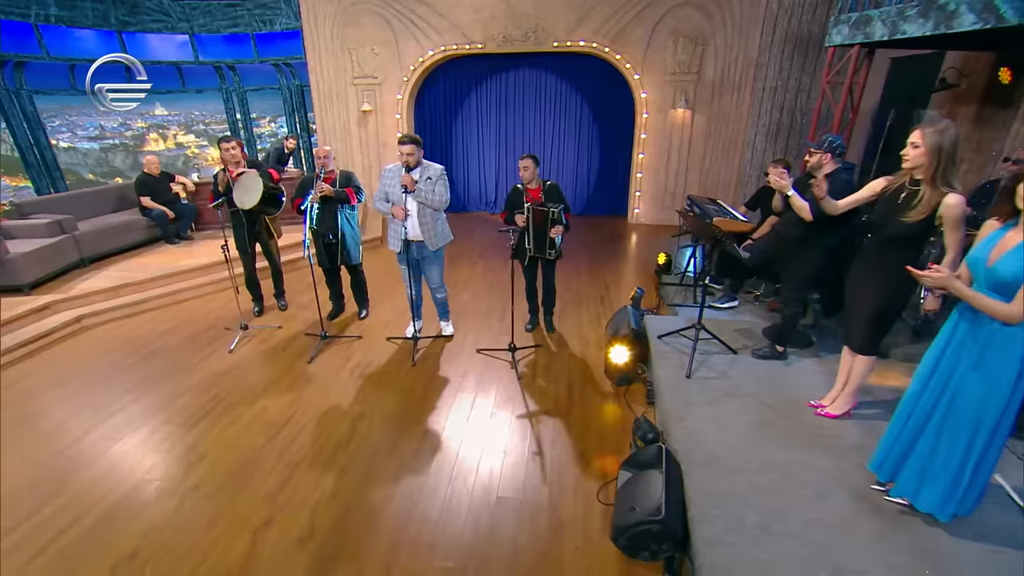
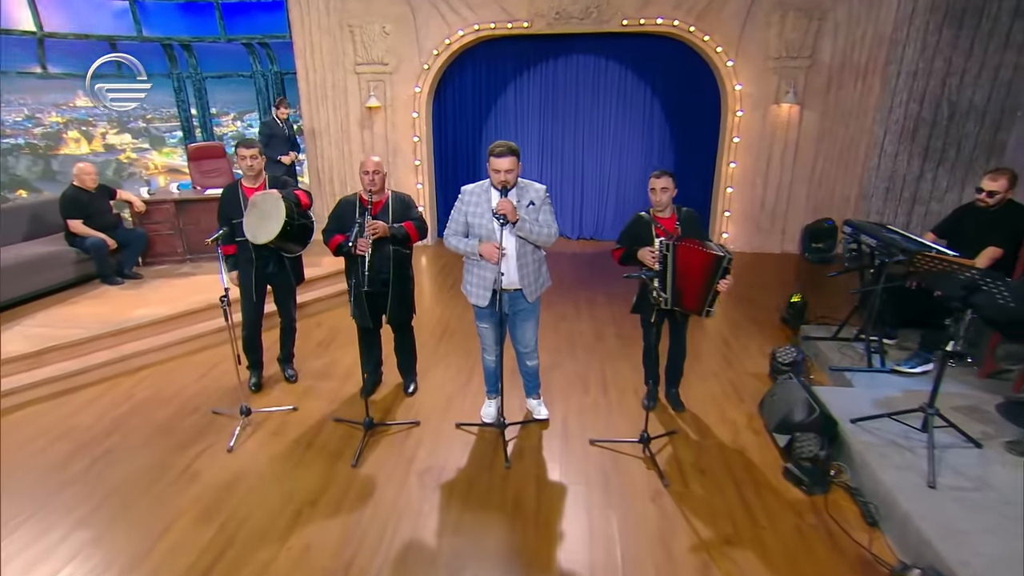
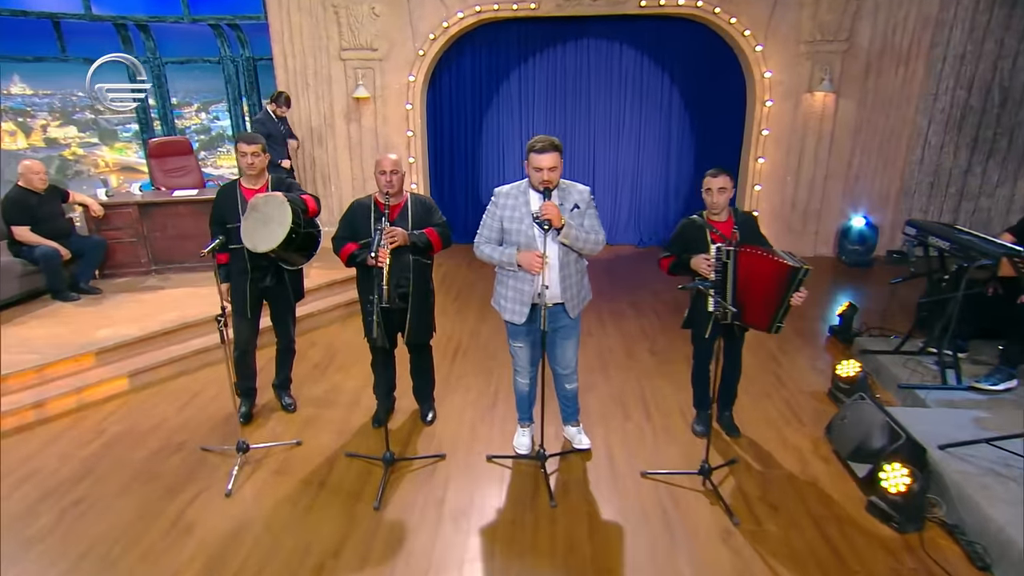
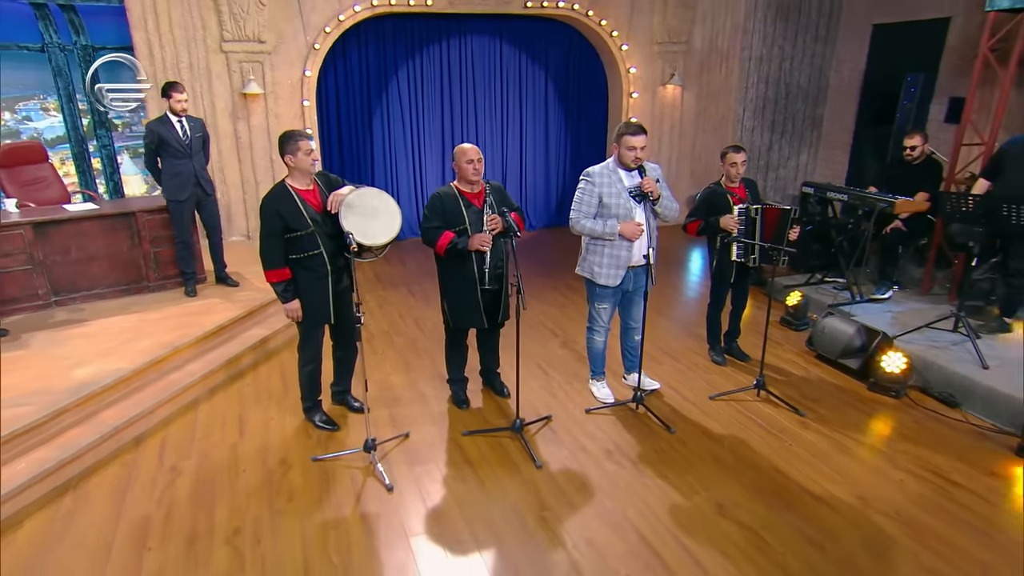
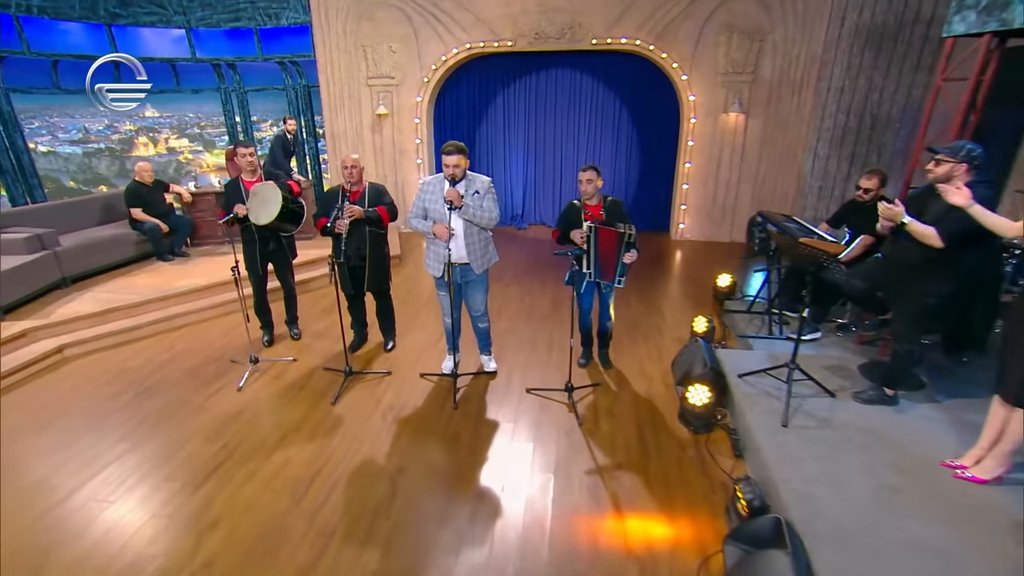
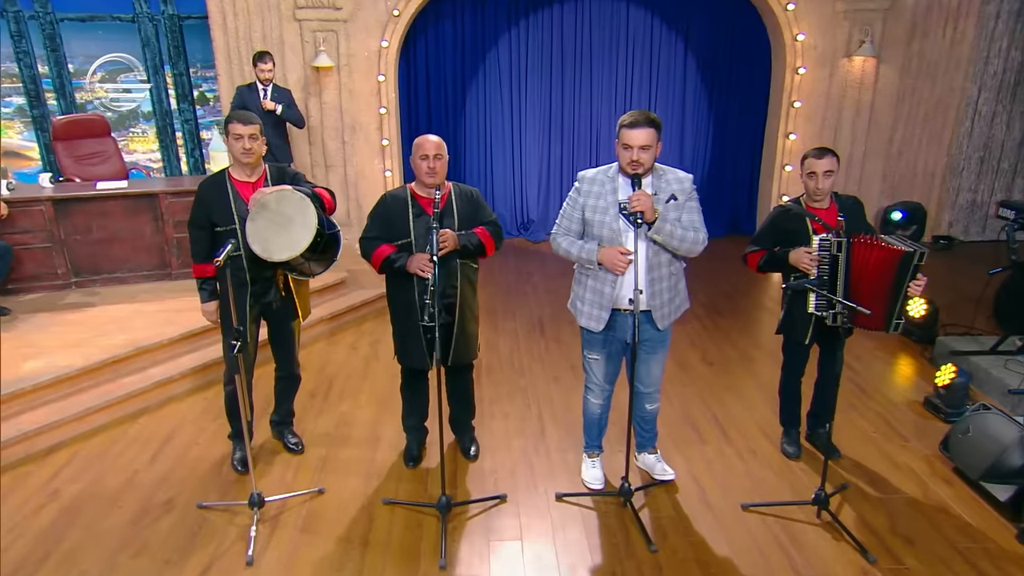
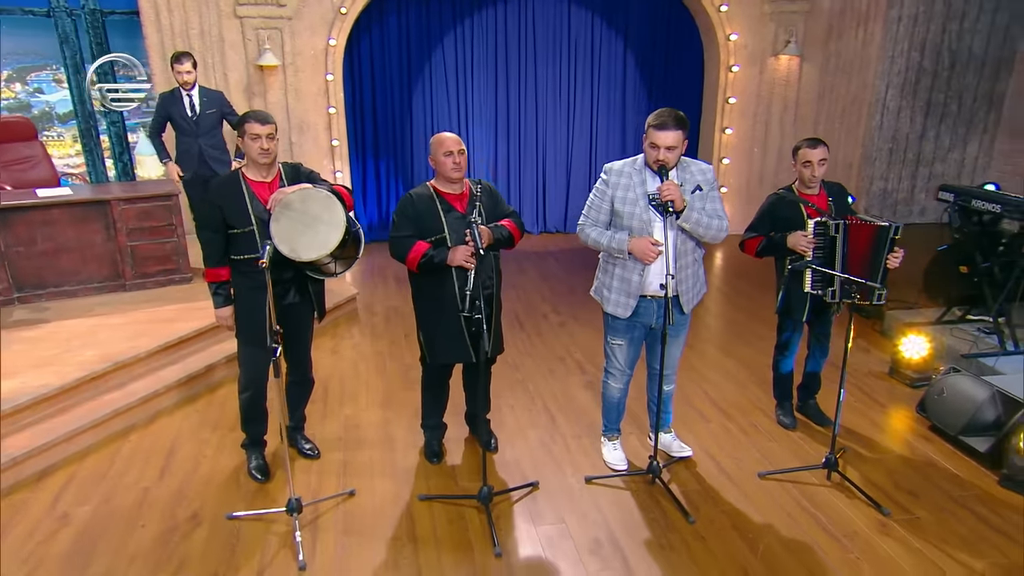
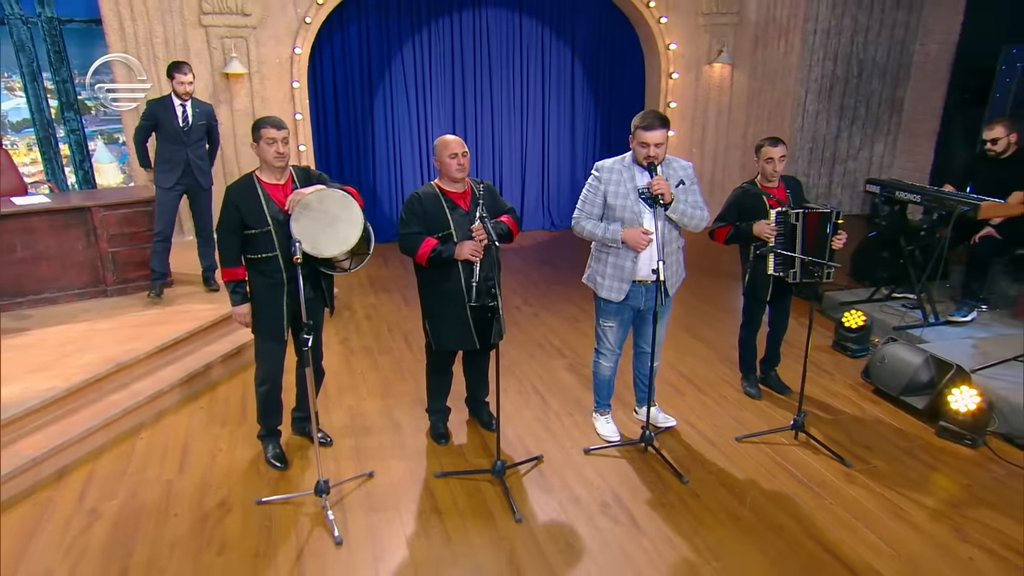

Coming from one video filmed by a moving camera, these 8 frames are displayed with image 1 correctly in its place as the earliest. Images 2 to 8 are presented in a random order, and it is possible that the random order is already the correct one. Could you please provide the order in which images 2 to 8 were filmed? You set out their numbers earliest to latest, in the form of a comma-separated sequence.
5, 2, 3, 6, 7, 8, 4
